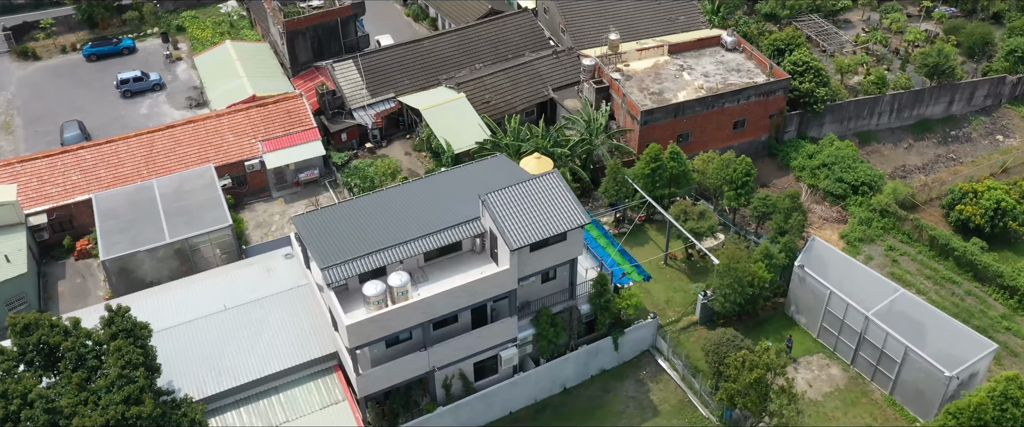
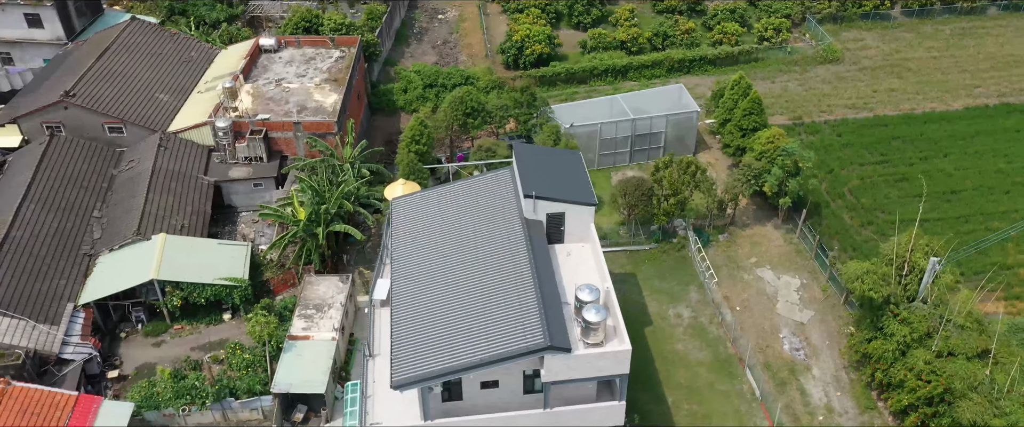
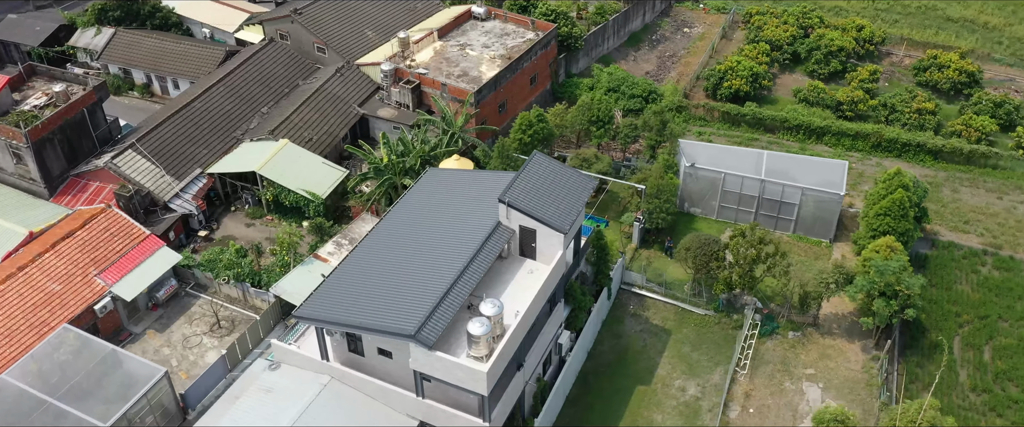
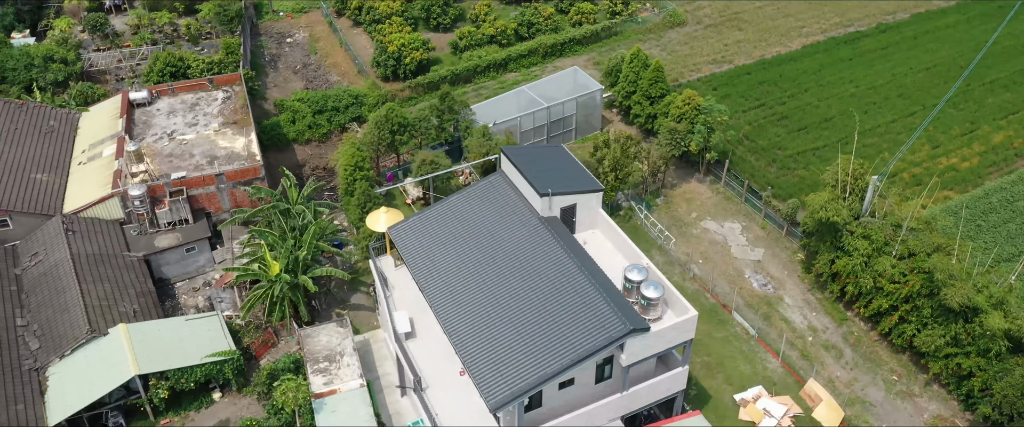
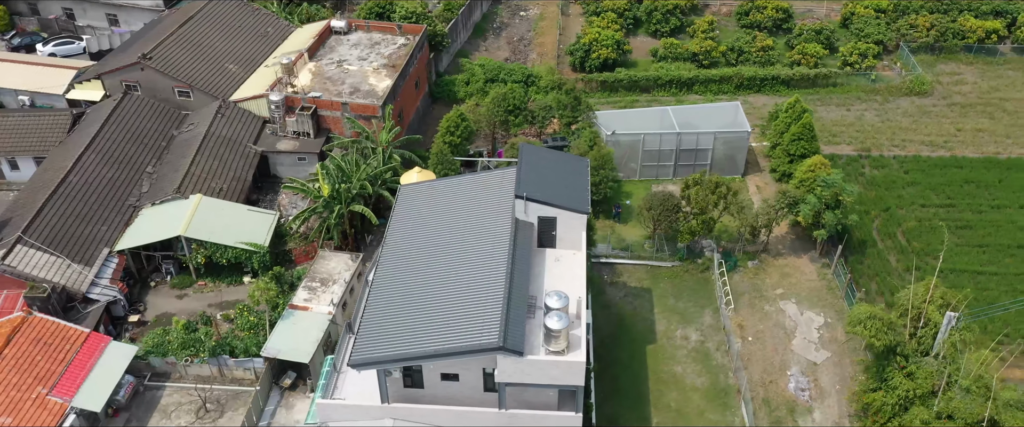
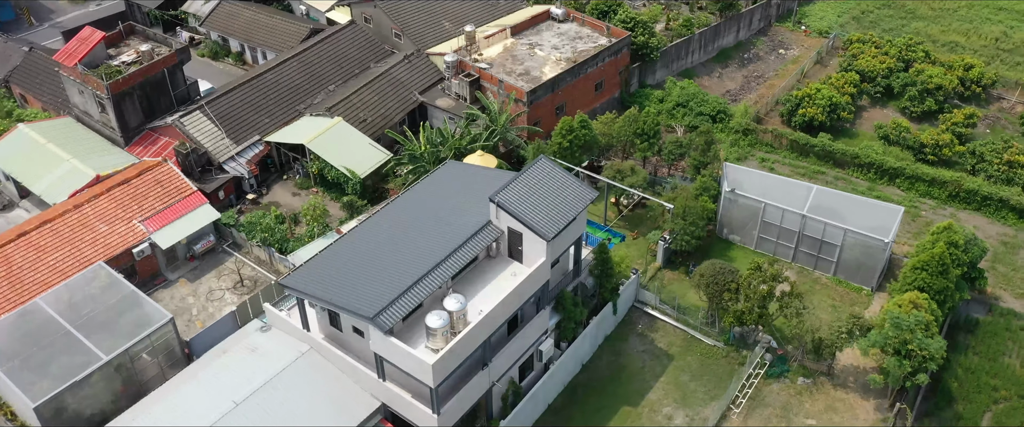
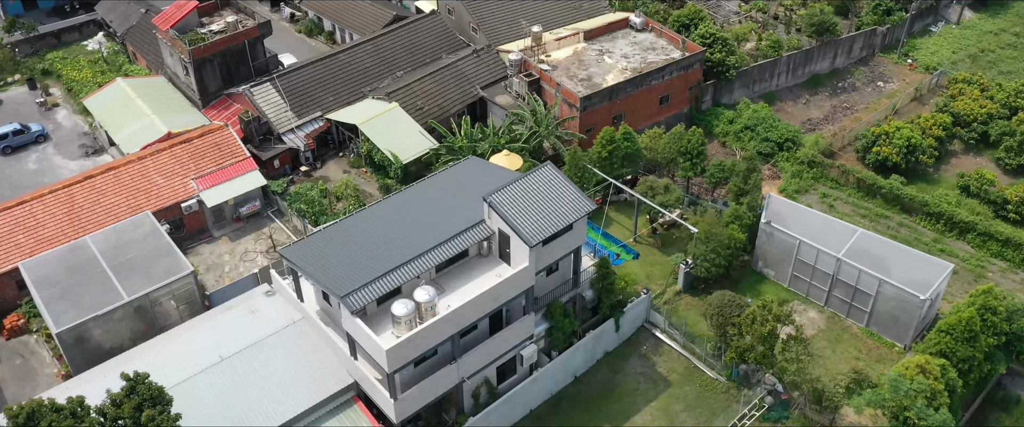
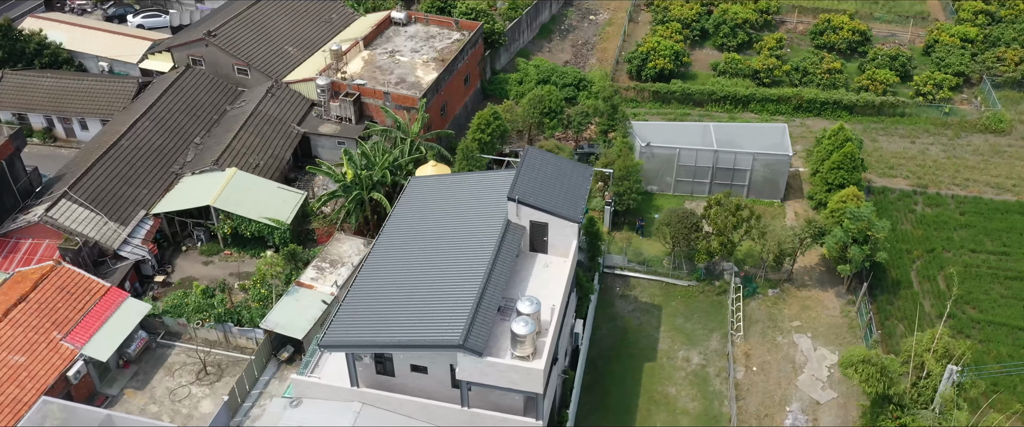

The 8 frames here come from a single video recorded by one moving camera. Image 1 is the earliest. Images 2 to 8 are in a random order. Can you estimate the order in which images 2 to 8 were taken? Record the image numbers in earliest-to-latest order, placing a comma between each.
7, 6, 3, 8, 5, 2, 4
